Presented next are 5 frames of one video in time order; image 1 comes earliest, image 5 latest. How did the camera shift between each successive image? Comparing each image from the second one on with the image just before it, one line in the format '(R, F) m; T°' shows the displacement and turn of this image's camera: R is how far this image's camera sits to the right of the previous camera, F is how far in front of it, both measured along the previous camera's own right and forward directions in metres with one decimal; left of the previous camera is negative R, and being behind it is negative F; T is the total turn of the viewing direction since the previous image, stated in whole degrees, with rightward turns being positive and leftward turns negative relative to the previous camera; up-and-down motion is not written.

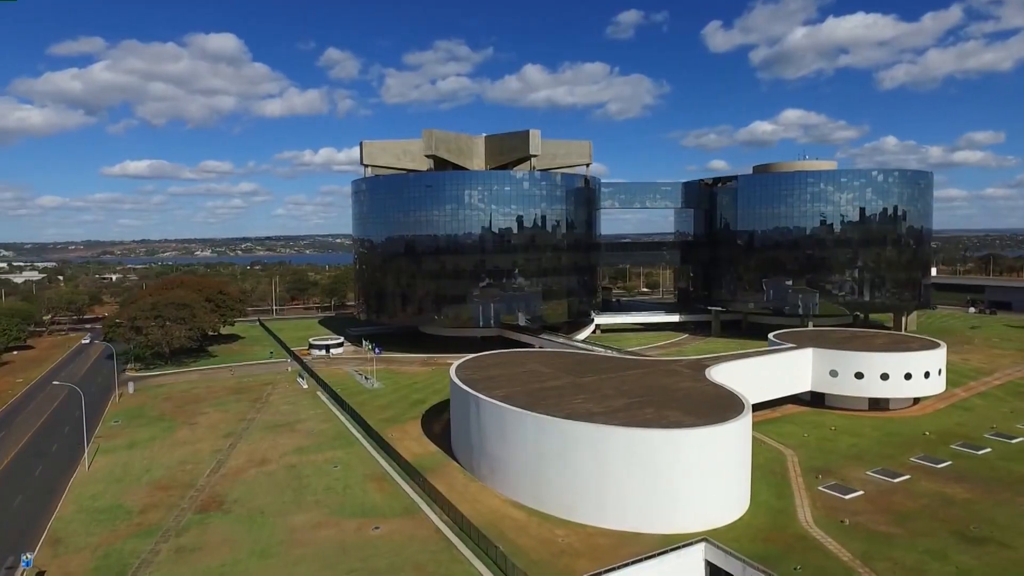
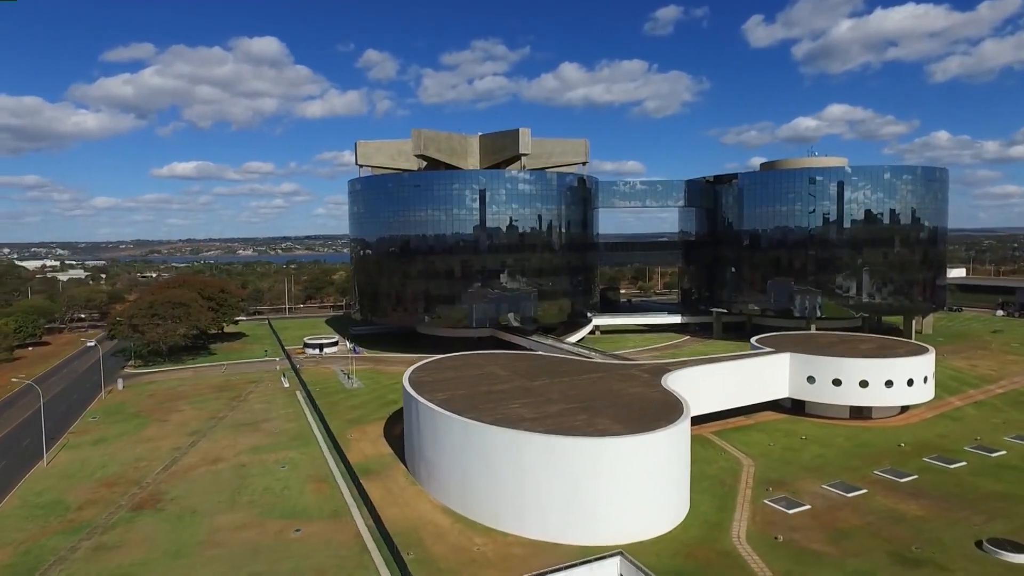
(+4.4, +0.7) m; -3°
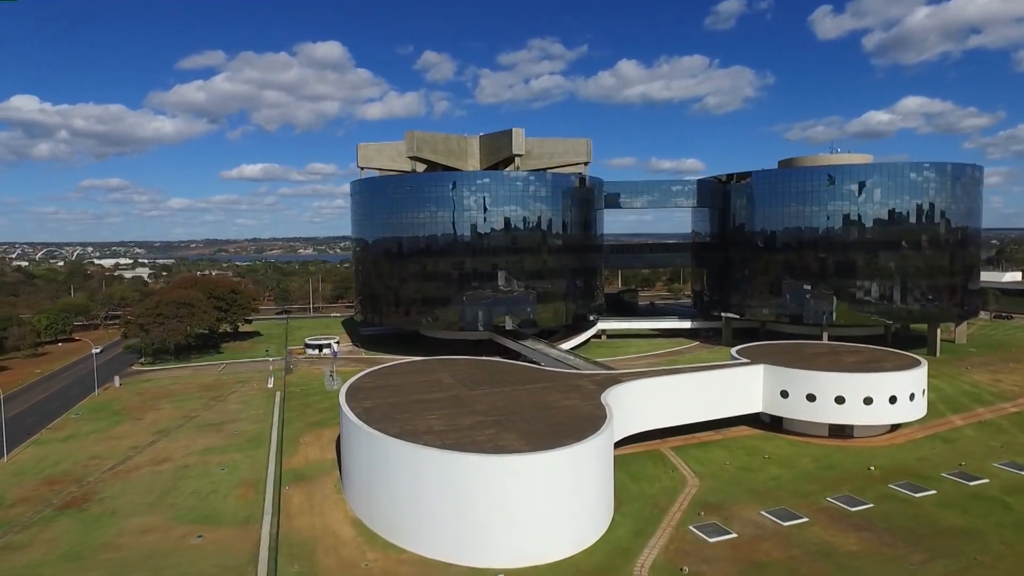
(+5.8, +1.3) m; -5°
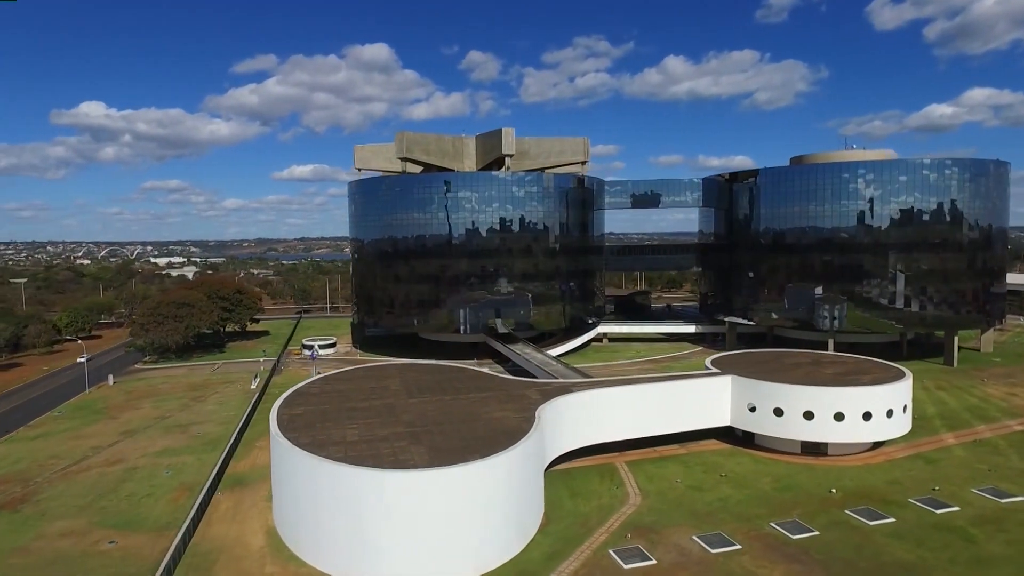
(+5.0, +1.3) m; -4°
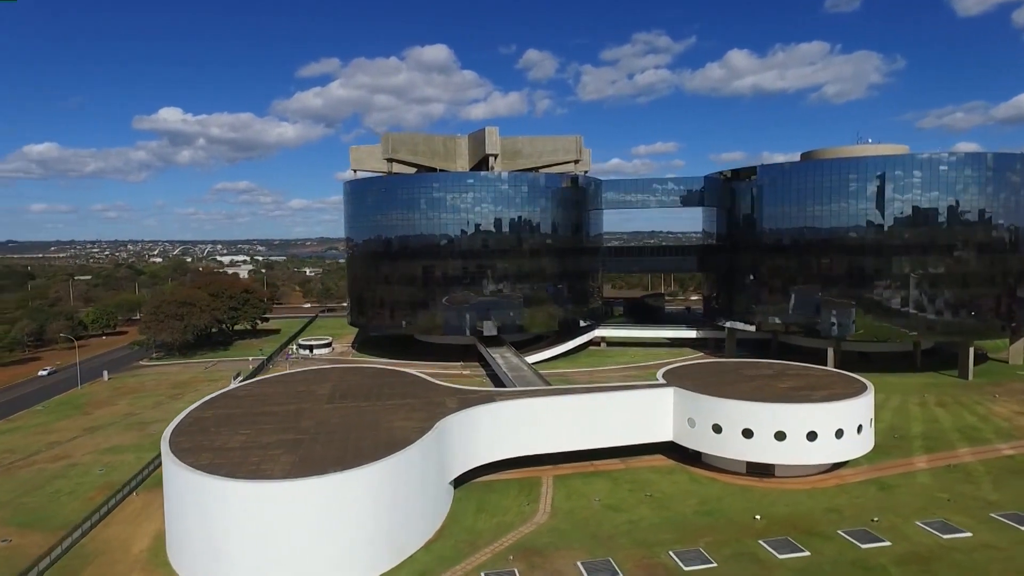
(+6.6, +1.4) m; -5°
